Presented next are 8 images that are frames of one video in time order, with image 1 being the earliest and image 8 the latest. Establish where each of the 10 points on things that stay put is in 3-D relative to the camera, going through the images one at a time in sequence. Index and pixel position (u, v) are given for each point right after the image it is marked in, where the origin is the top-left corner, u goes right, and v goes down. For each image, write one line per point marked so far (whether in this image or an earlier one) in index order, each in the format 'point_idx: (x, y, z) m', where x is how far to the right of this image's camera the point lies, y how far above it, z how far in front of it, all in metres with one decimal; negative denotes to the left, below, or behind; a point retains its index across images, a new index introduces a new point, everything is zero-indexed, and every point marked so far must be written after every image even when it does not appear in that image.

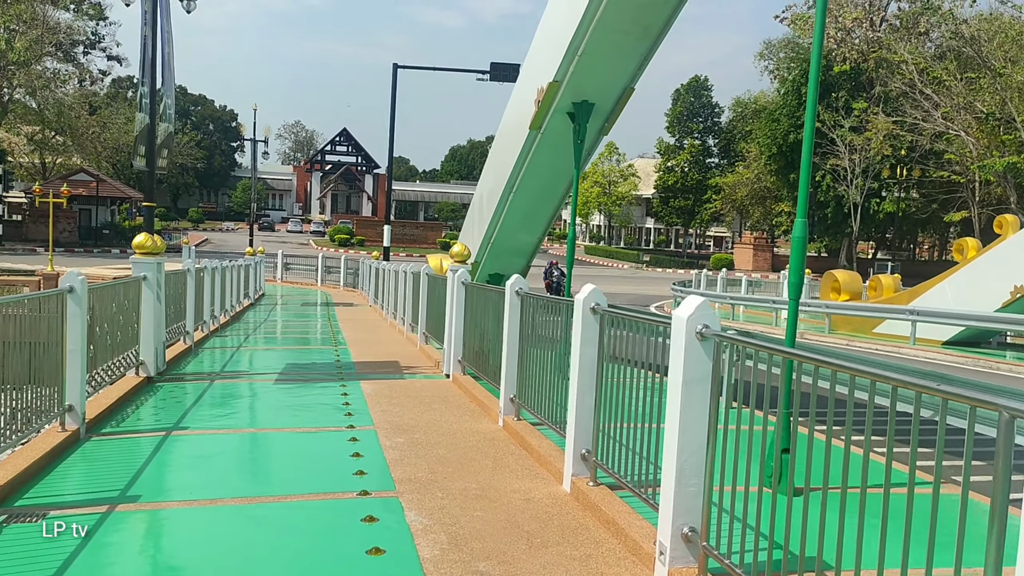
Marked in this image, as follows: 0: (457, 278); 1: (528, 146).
0: (-0.6, +0.1, +9.1) m
1: (+0.2, +1.6, +10.0) m
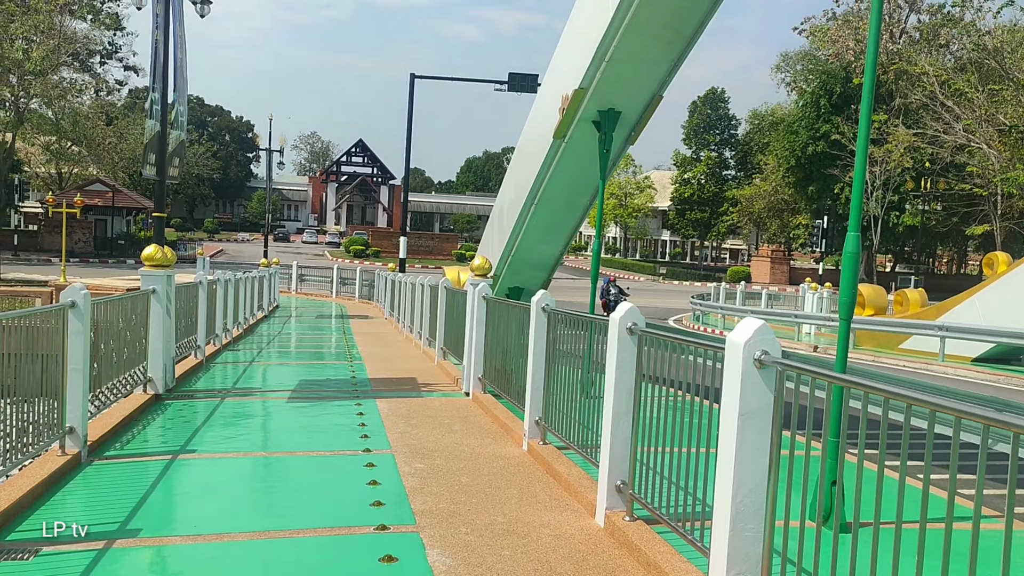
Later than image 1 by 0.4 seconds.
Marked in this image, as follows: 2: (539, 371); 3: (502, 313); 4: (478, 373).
0: (-0.3, 0.0, +8.7) m
1: (+0.4, +1.4, +9.6) m
2: (+0.2, -0.6, +6.3) m
3: (-0.1, -0.3, +8.0) m
4: (-0.3, -0.8, +8.8) m
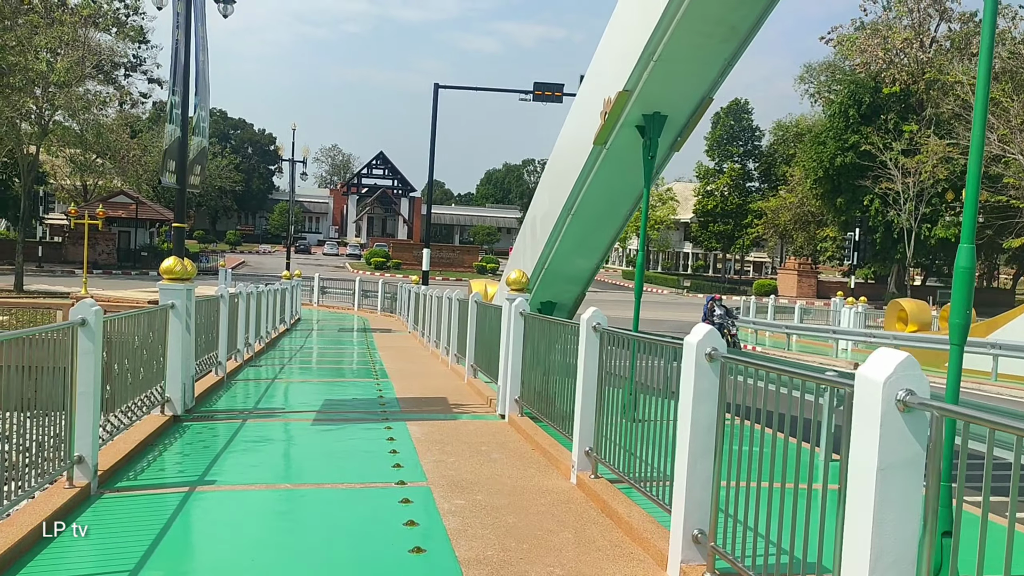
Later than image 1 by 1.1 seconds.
0: (0.0, -0.2, +8.2) m
1: (+0.8, +1.3, +9.1) m
2: (+0.5, -0.7, +5.7) m
3: (+0.3, -0.4, +7.5) m
4: (0.0, -1.0, +8.2) m
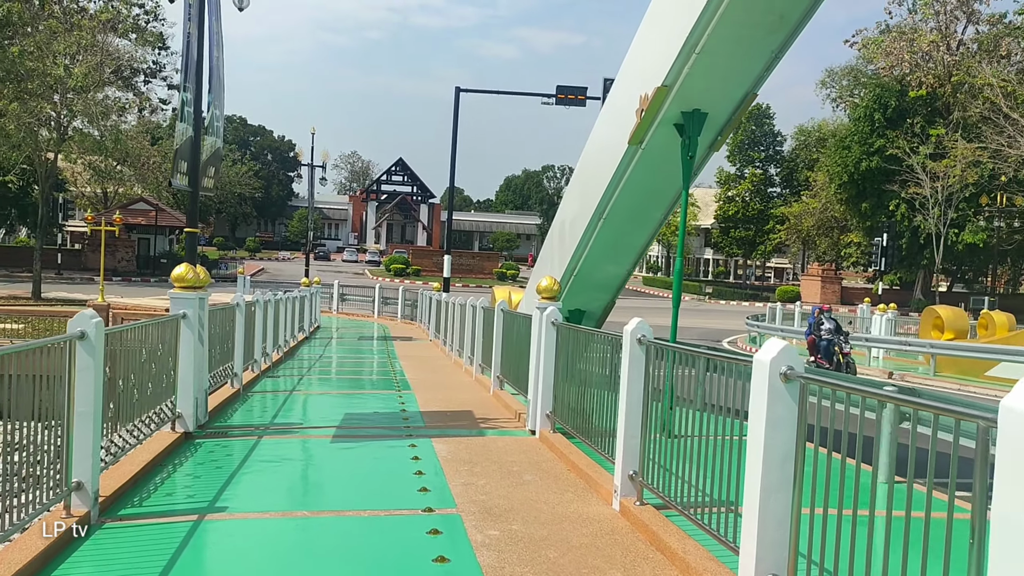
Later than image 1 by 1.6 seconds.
0: (+0.3, -0.2, +7.7) m
1: (+1.1, +1.2, +8.6) m
2: (+0.7, -0.8, +5.2) m
3: (+0.5, -0.4, +7.0) m
4: (+0.3, -1.0, +7.8) m
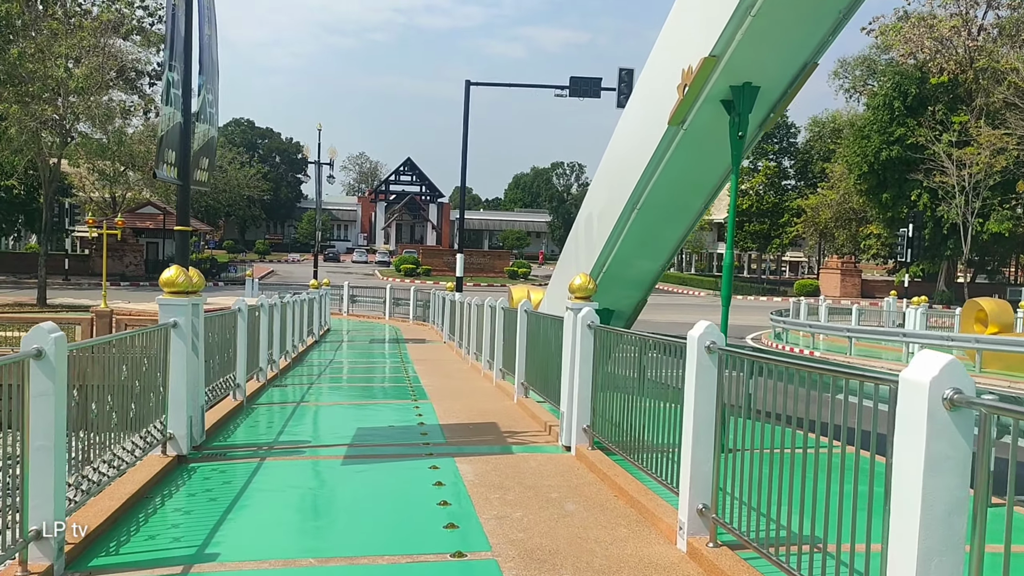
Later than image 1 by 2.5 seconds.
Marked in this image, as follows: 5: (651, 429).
0: (+0.5, -0.2, +6.8) m
1: (+1.3, +1.2, +7.8) m
2: (+0.9, -0.8, +4.4) m
3: (+0.7, -0.4, +6.2) m
4: (+0.6, -1.0, +6.9) m
5: (+0.9, -0.9, +5.6) m
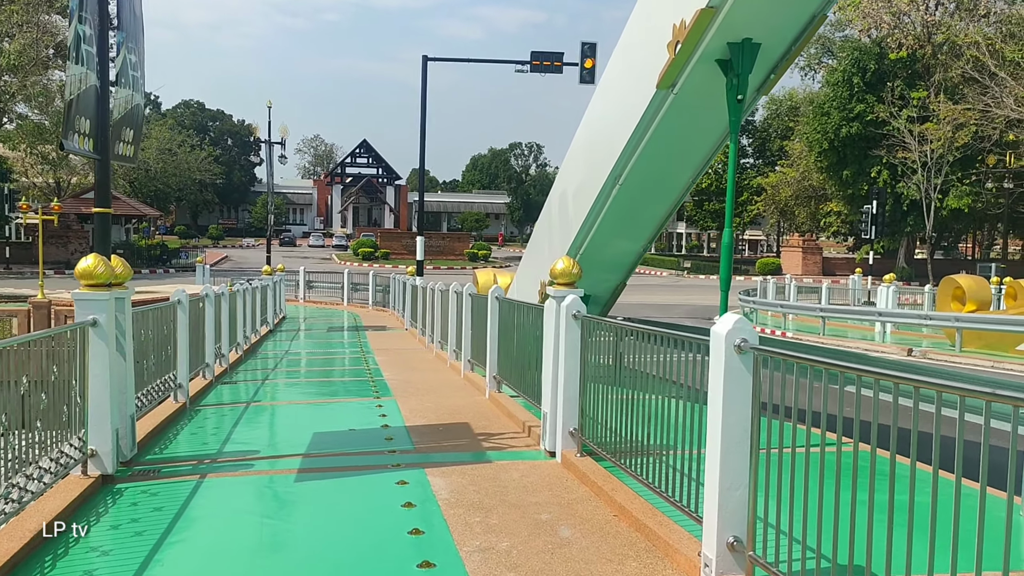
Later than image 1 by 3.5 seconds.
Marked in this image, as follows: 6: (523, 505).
0: (+0.4, -0.1, +6.0) m
1: (+1.1, +1.4, +7.0) m
2: (+0.9, -0.7, +3.6) m
3: (+0.6, -0.3, +5.4) m
4: (+0.4, -0.9, +6.1) m
5: (+0.8, -0.8, +4.9) m
6: (+0.1, -1.2, +5.0) m
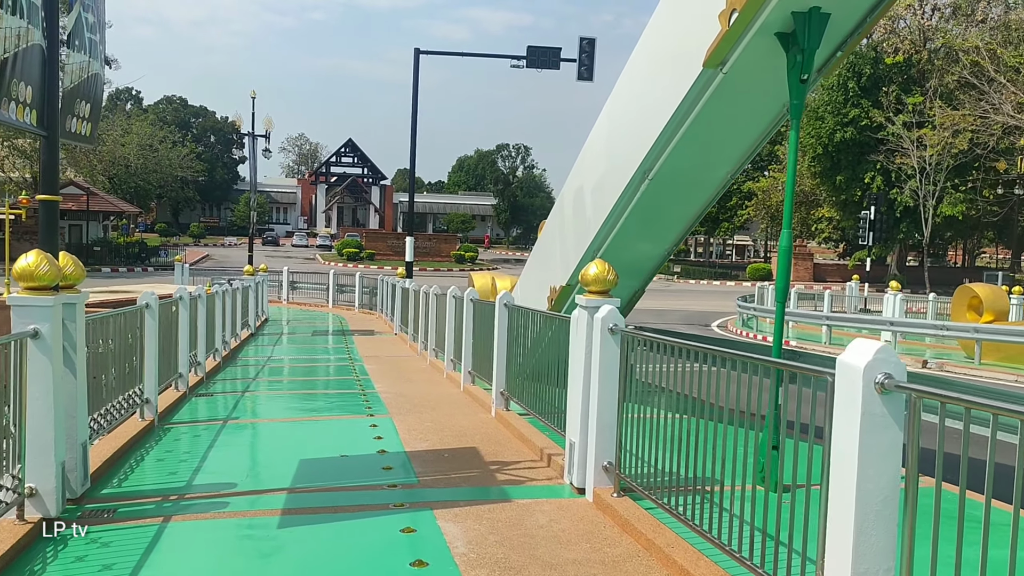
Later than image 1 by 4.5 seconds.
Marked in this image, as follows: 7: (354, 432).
0: (+0.5, -0.2, +5.1) m
1: (+1.2, +1.3, +6.1) m
2: (+1.1, -0.7, +2.7) m
3: (+0.8, -0.4, +4.5) m
4: (+0.5, -1.0, +5.2) m
5: (+0.9, -0.8, +3.9) m
6: (+0.2, -1.3, +4.1) m
7: (-1.3, -1.2, +7.5) m
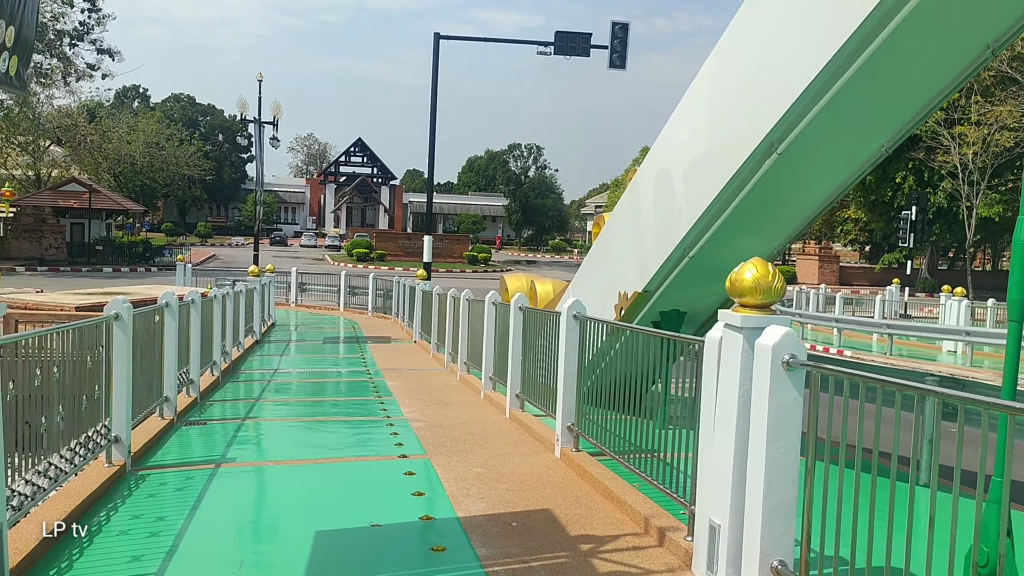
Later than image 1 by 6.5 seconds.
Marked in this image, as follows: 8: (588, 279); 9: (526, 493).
0: (+1.0, -0.2, +3.4) m
1: (+1.7, +1.3, +4.3) m
2: (+1.5, -0.8, +1.0) m
3: (+1.2, -0.4, +2.7) m
4: (+1.0, -1.0, +3.5) m
5: (+1.4, -0.9, +2.2) m
6: (+0.7, -1.3, +2.4) m
7: (-0.8, -1.3, +5.8) m
8: (+0.7, +0.1, +8.4) m
9: (+0.1, -1.2, +5.5) m
